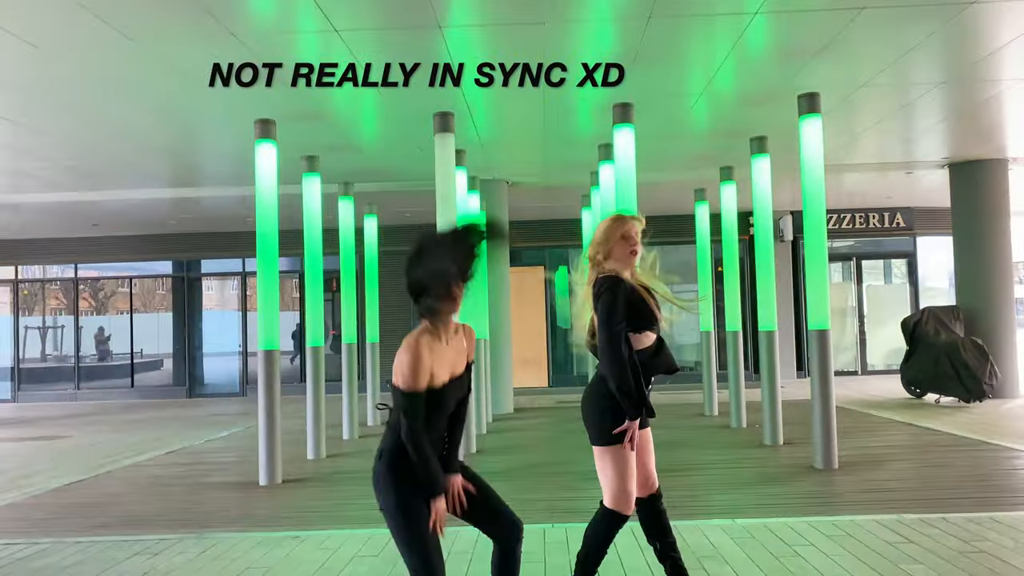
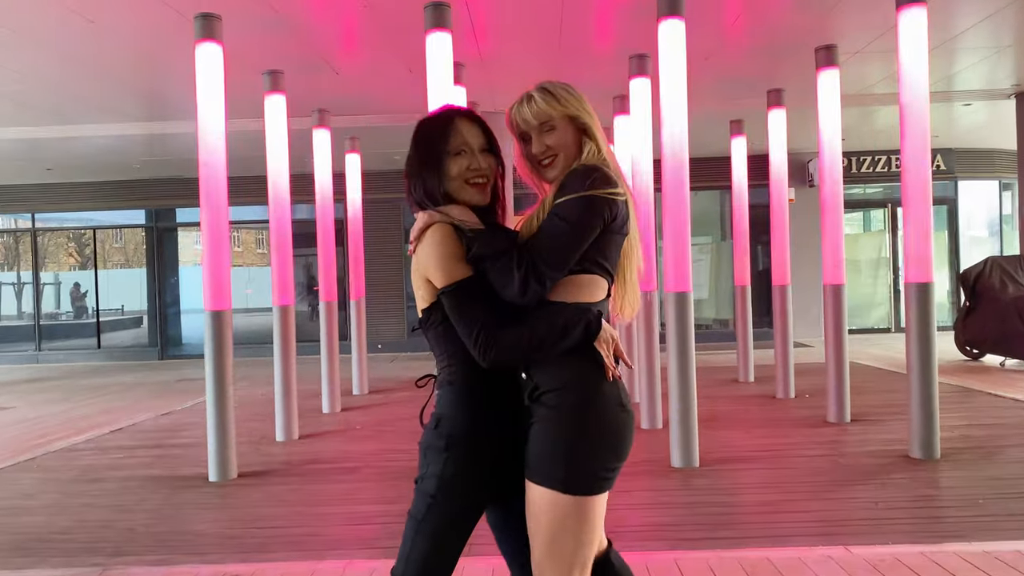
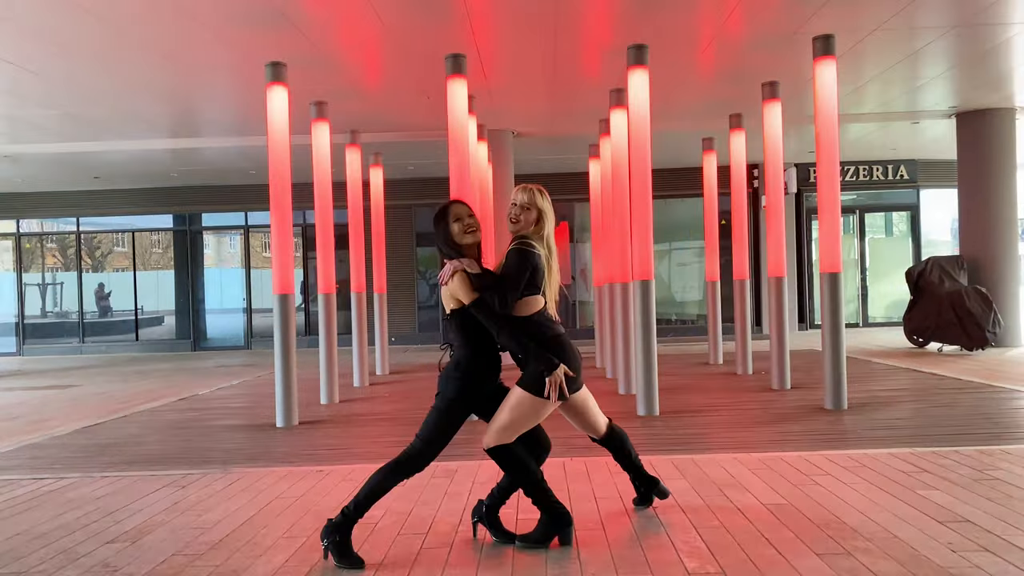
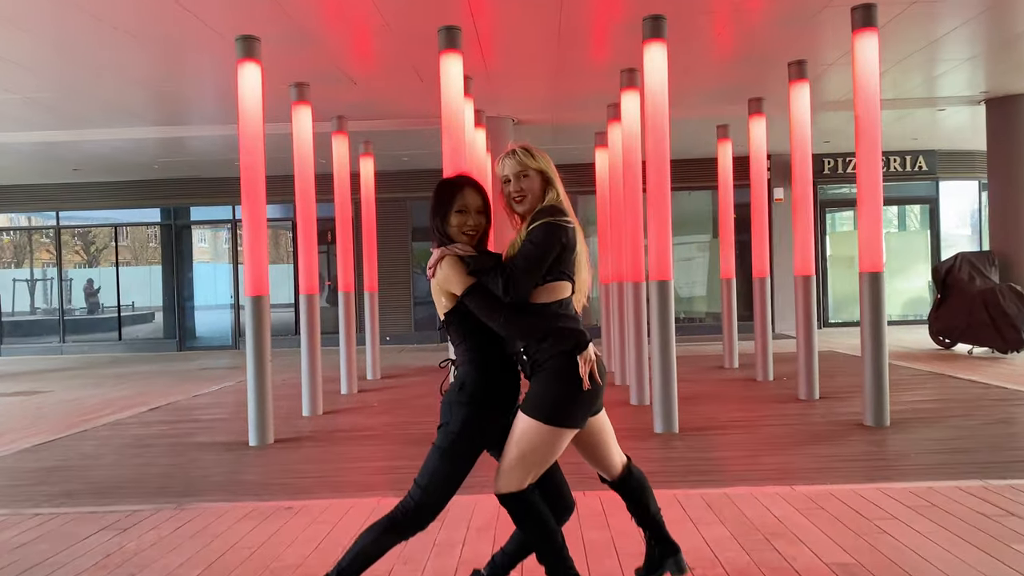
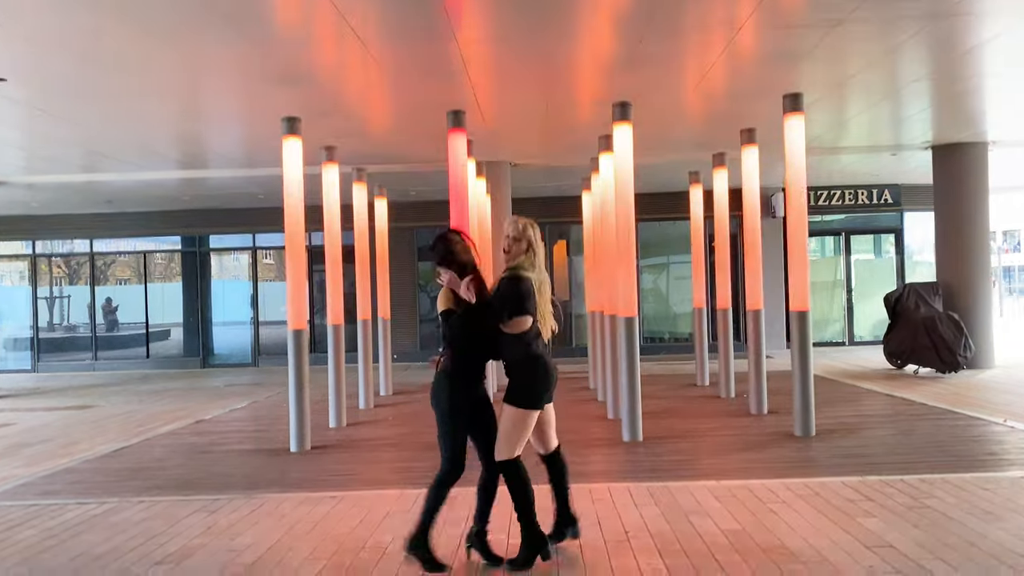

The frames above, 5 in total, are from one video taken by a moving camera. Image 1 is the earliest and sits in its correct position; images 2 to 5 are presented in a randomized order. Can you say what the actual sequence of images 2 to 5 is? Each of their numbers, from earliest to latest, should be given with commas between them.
5, 3, 4, 2
